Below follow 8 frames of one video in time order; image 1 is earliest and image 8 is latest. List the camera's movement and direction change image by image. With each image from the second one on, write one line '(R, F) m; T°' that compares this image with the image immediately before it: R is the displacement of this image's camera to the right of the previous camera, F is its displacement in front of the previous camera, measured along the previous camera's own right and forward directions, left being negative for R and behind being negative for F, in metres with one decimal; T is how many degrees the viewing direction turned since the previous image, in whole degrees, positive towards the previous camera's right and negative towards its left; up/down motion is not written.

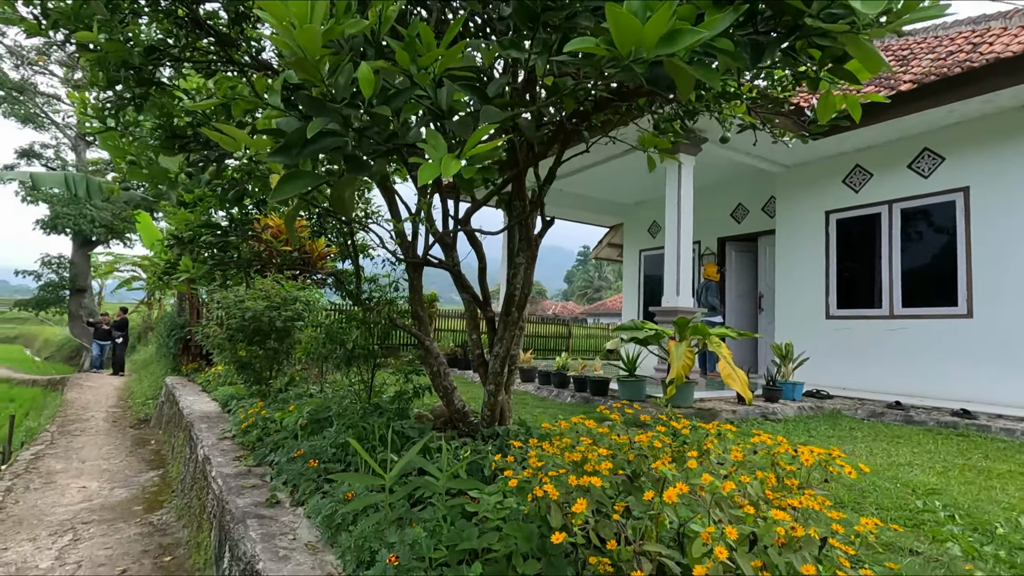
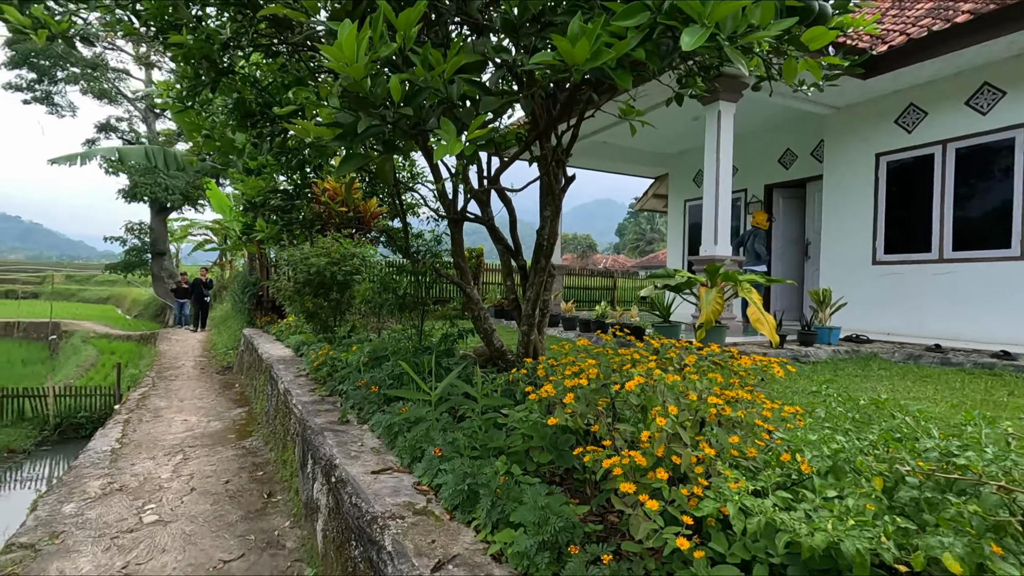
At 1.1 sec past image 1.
(+0.1, -0.4) m; -6°
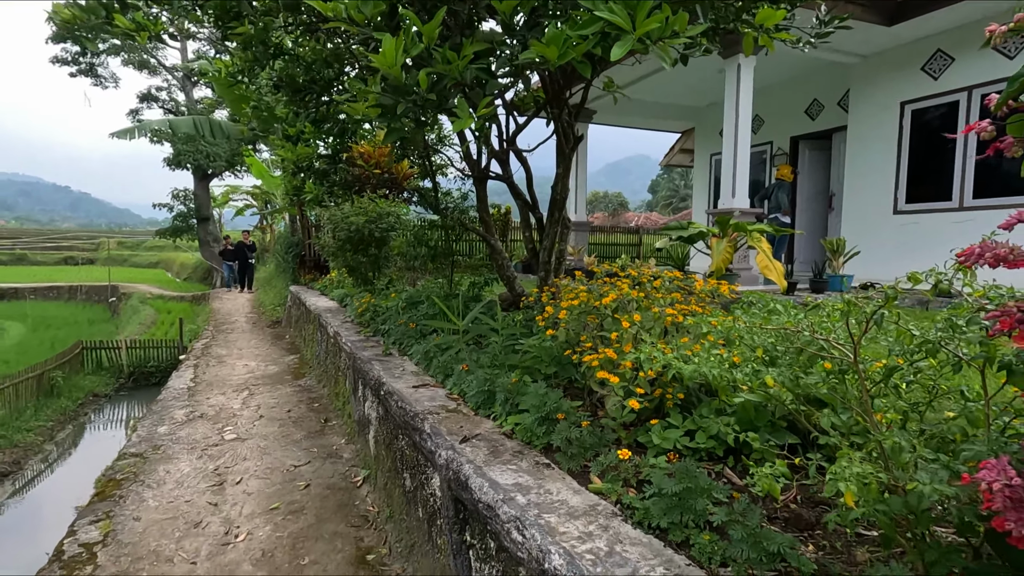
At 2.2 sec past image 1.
(+0.1, -0.4) m; -3°
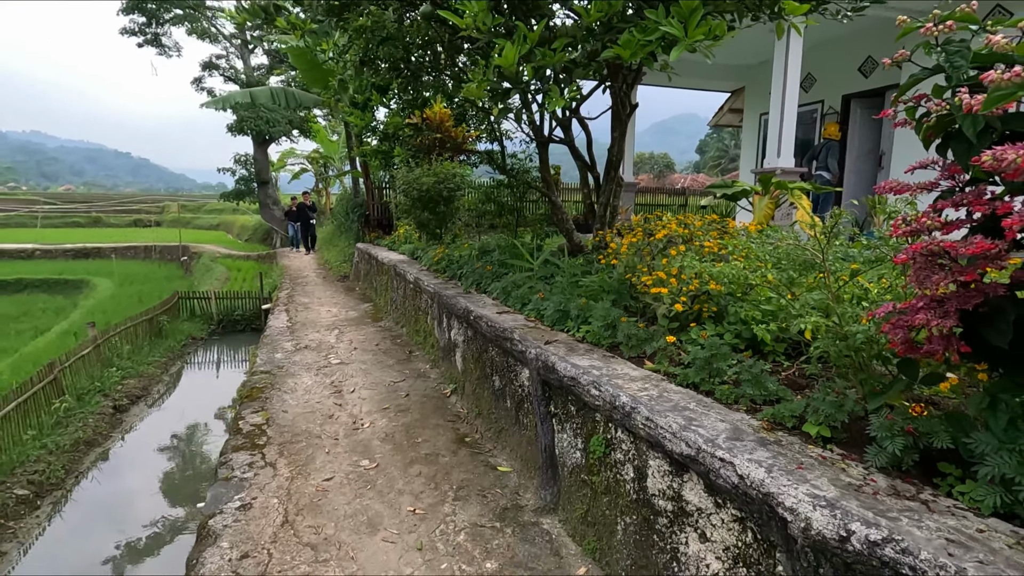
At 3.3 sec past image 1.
(-0.2, -0.7) m; -4°
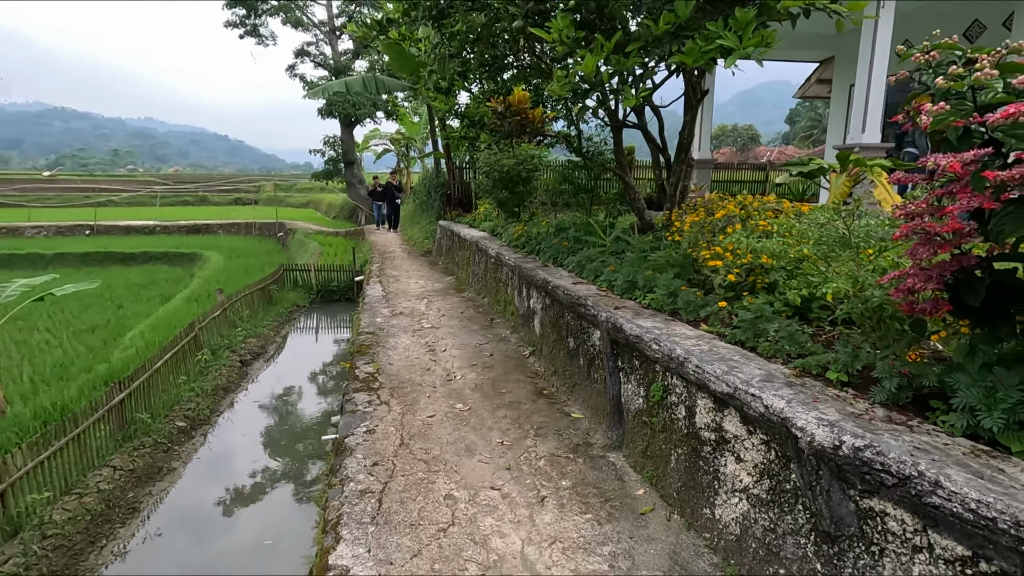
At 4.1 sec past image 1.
(0.0, -0.5) m; -8°
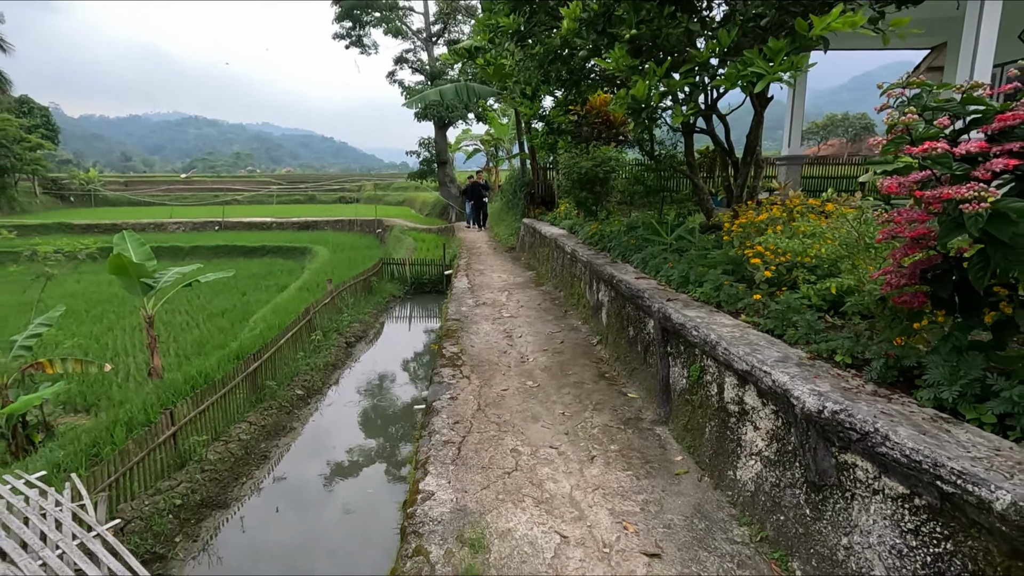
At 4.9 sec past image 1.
(+0.2, -0.5) m; -9°
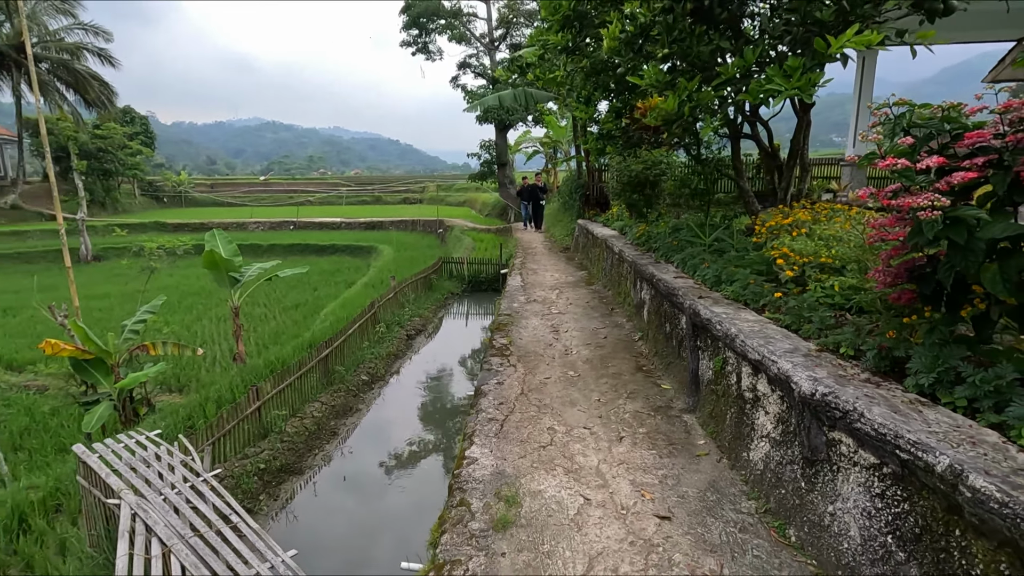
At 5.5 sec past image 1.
(+0.1, -0.4) m; -6°
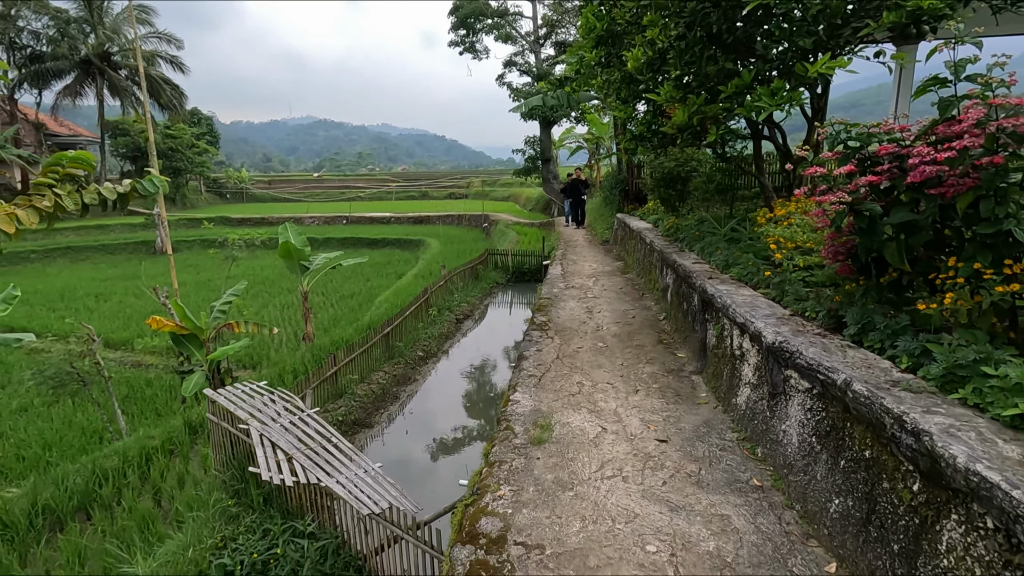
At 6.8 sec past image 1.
(+0.1, -0.8) m; -5°
